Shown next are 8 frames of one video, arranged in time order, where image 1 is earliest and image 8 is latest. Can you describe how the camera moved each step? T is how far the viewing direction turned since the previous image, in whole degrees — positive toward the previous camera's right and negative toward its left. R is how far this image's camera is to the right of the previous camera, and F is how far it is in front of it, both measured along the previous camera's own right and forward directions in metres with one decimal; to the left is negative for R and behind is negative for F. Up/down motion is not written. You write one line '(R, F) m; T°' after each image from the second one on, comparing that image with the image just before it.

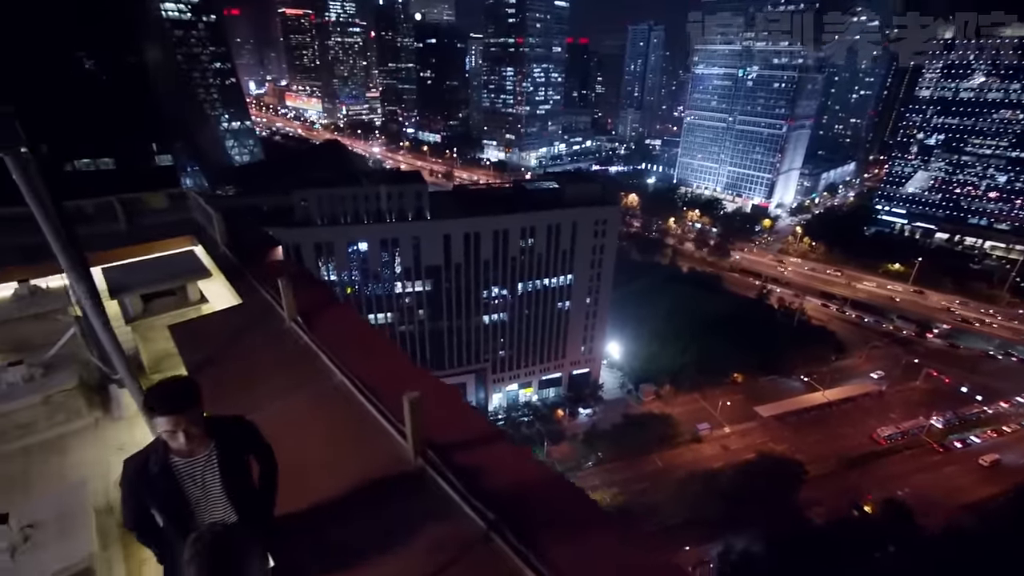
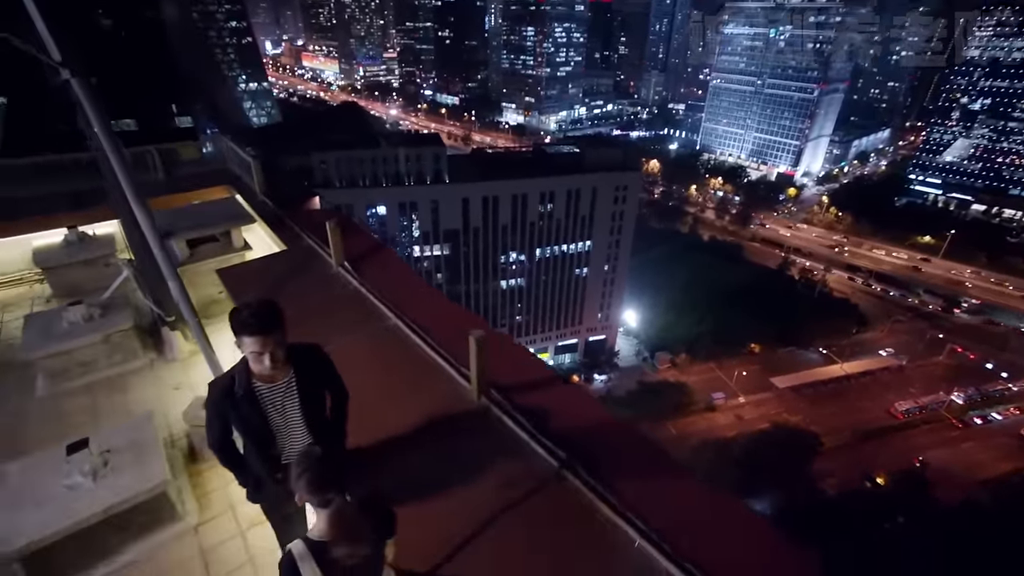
(-0.3, +0.1) m; -2°
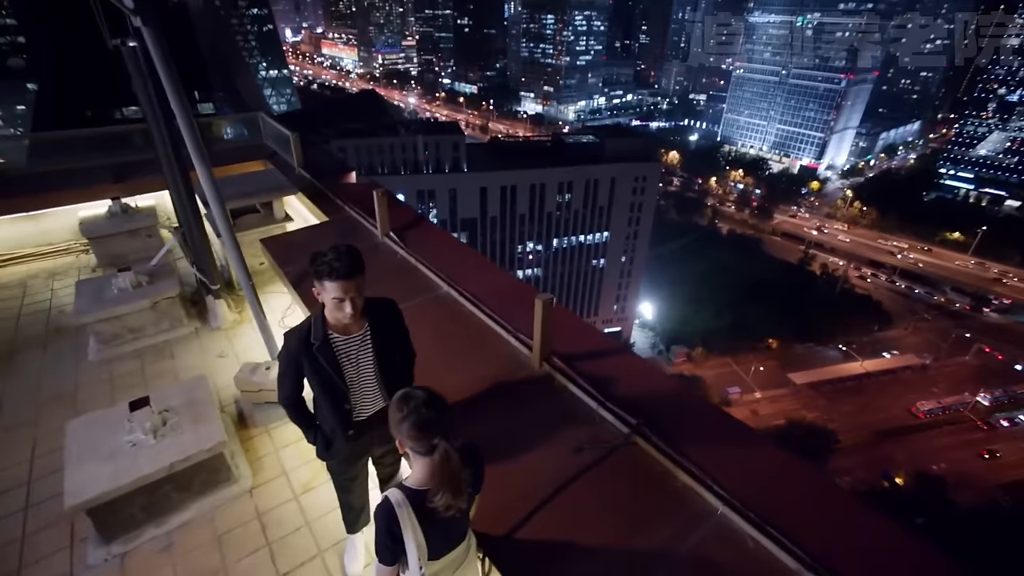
(-0.3, +0.1) m; -2°
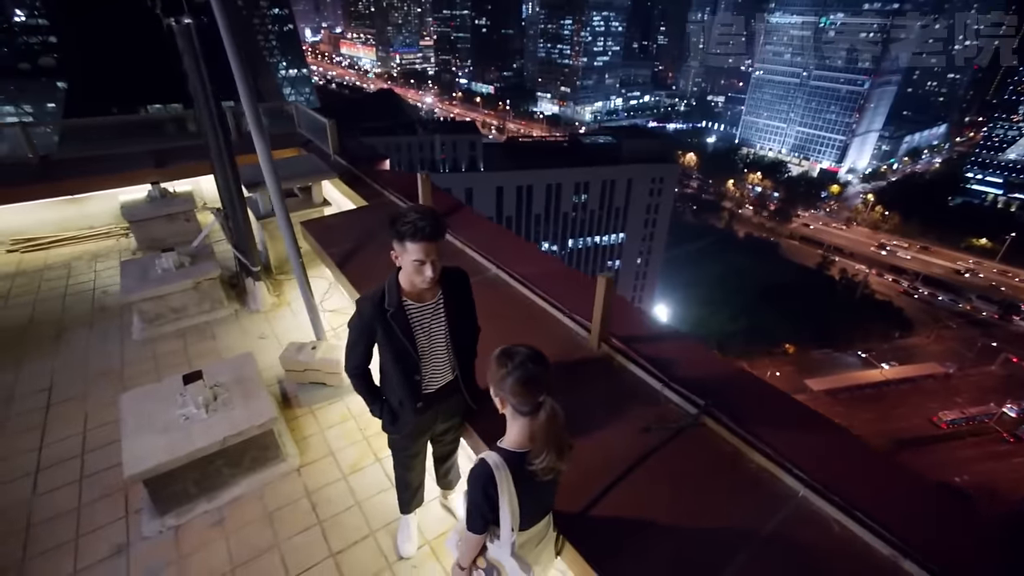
(-0.3, +0.1) m; -2°
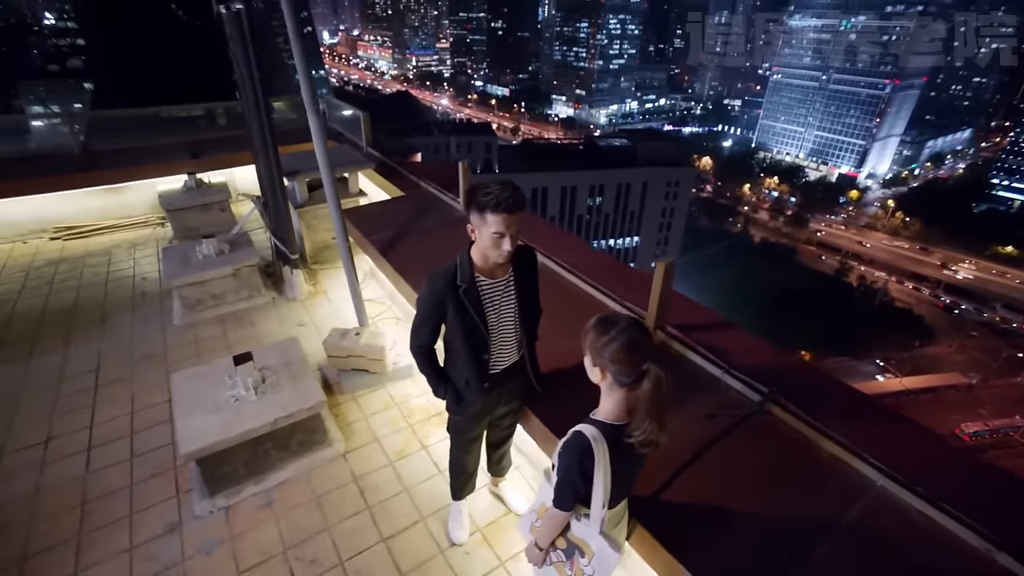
(-0.3, +0.1) m; -1°
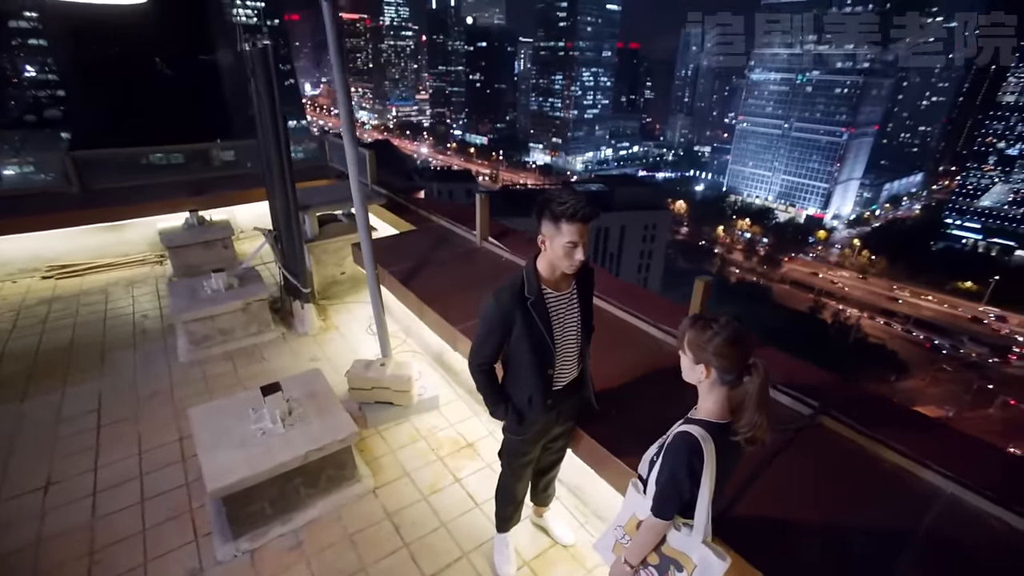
(-0.3, 0.0) m; +2°
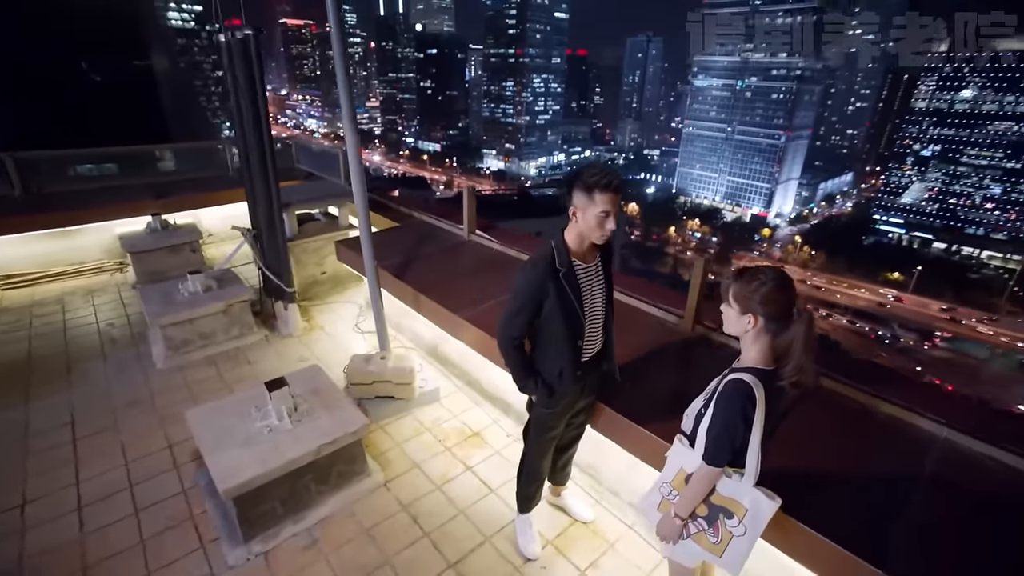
(-0.3, 0.0) m; +5°
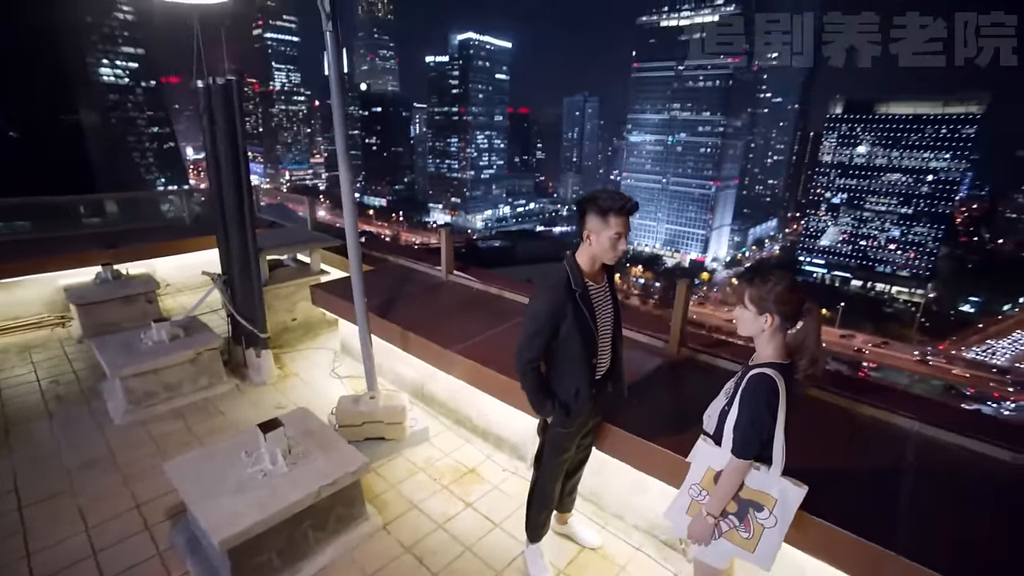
(-0.3, -0.1) m; +6°
